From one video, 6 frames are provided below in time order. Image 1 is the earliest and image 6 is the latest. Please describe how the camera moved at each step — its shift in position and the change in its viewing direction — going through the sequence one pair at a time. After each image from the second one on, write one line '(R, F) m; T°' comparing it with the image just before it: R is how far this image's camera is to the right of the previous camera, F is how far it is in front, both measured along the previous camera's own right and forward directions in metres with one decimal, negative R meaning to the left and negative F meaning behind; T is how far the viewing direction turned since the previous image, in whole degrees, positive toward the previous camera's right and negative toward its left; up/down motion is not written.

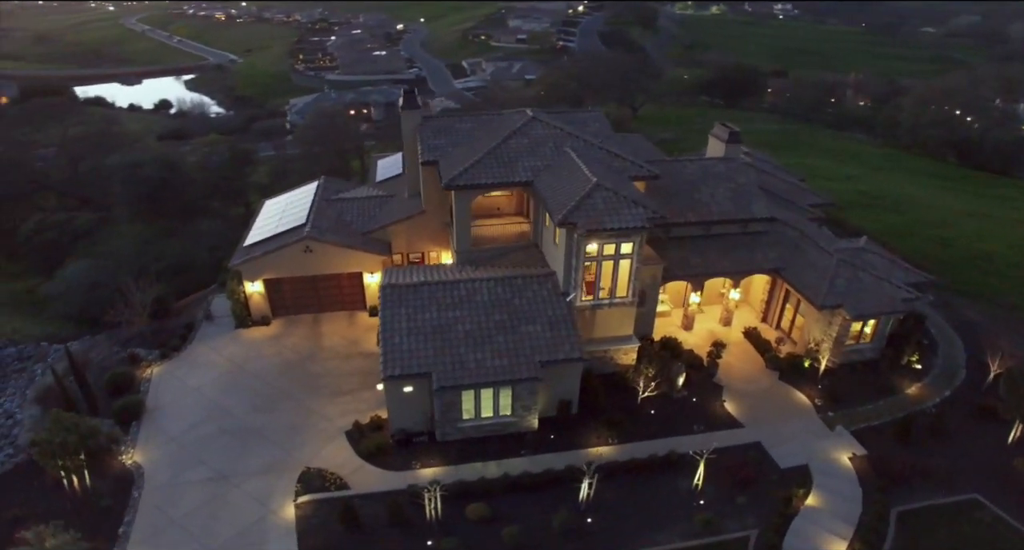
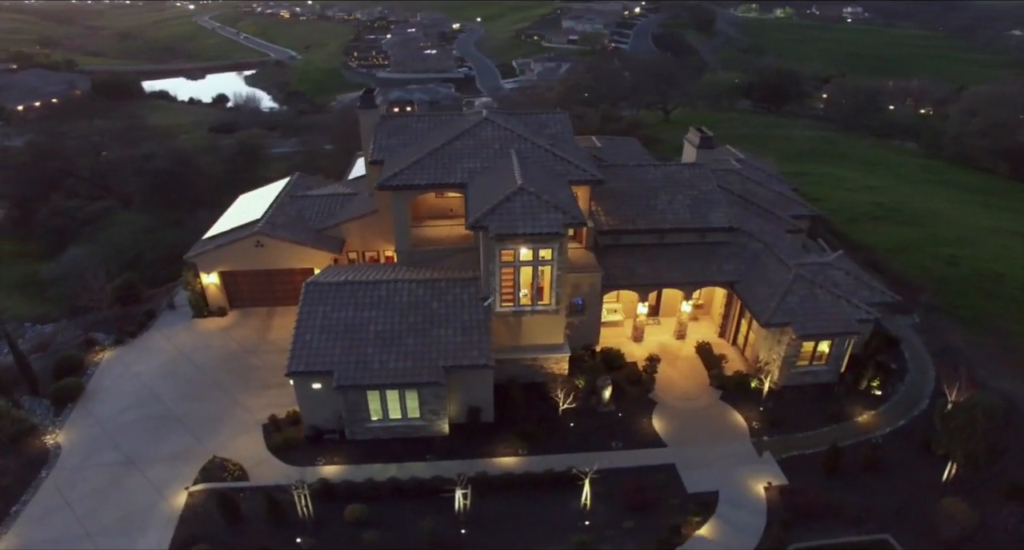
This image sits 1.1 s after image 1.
(+6.1, +0.7) m; -5°
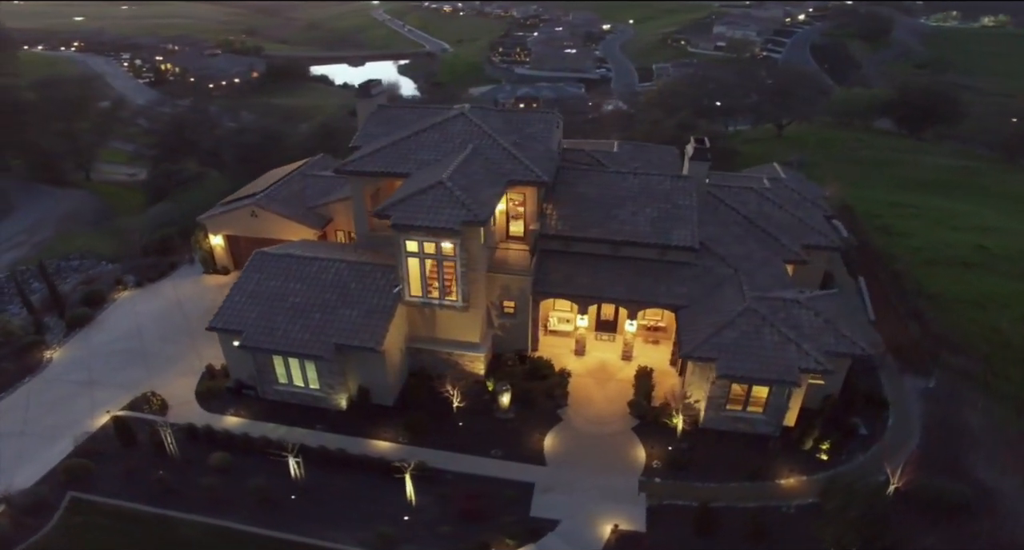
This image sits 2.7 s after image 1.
(+10.2, +1.3) m; -13°
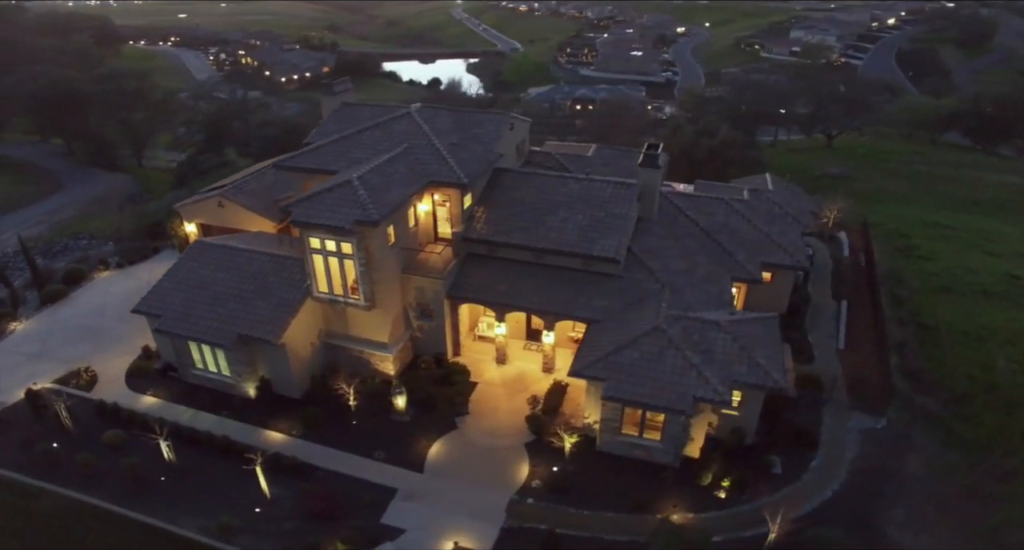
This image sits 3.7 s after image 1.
(+7.6, +1.0) m; -6°
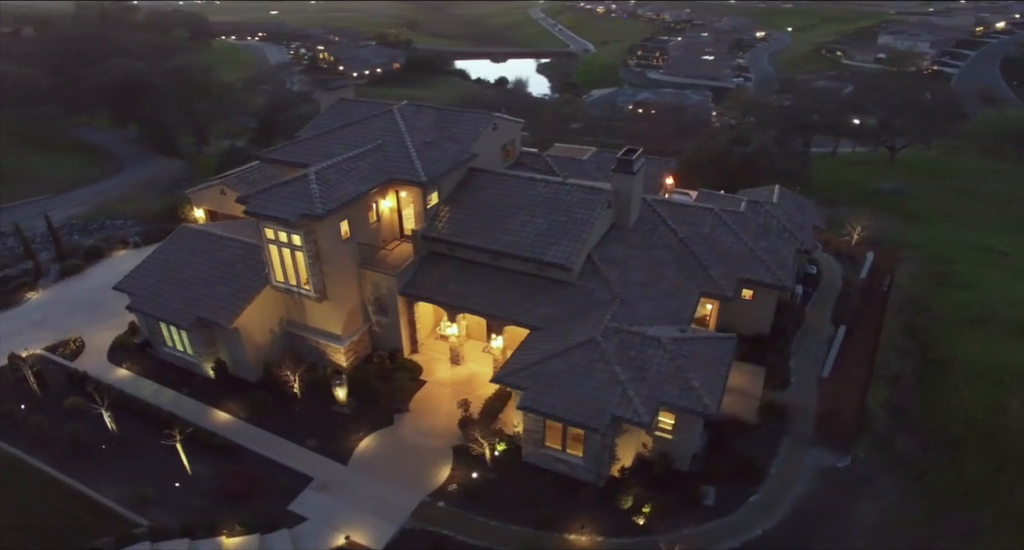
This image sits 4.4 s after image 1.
(+5.6, +0.6) m; -6°
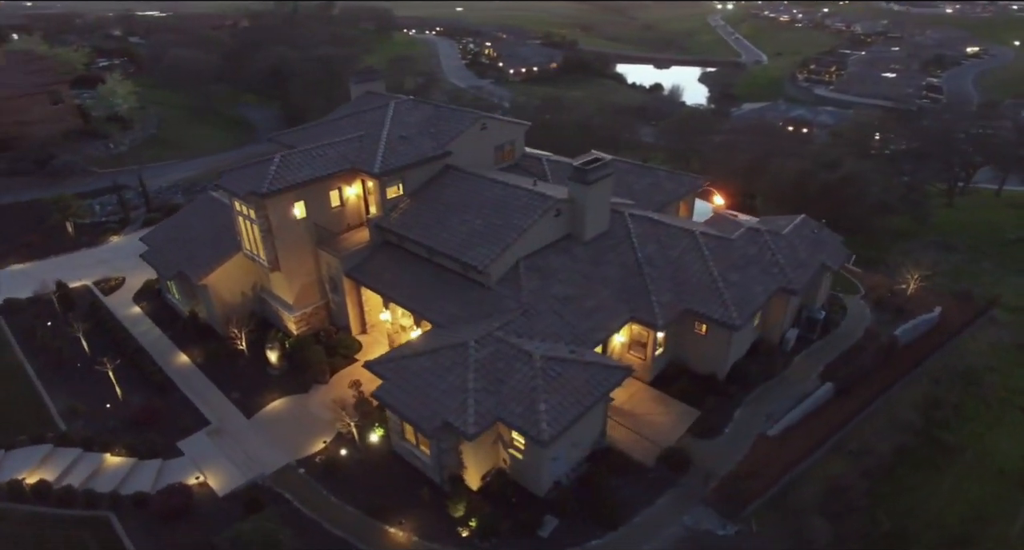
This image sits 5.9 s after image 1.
(+10.8, +1.3) m; -14°
